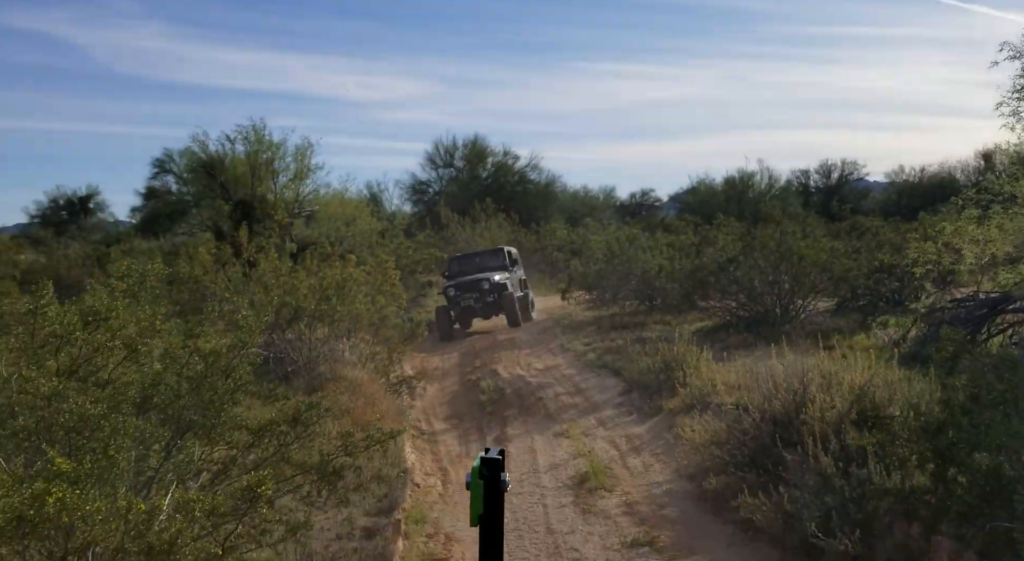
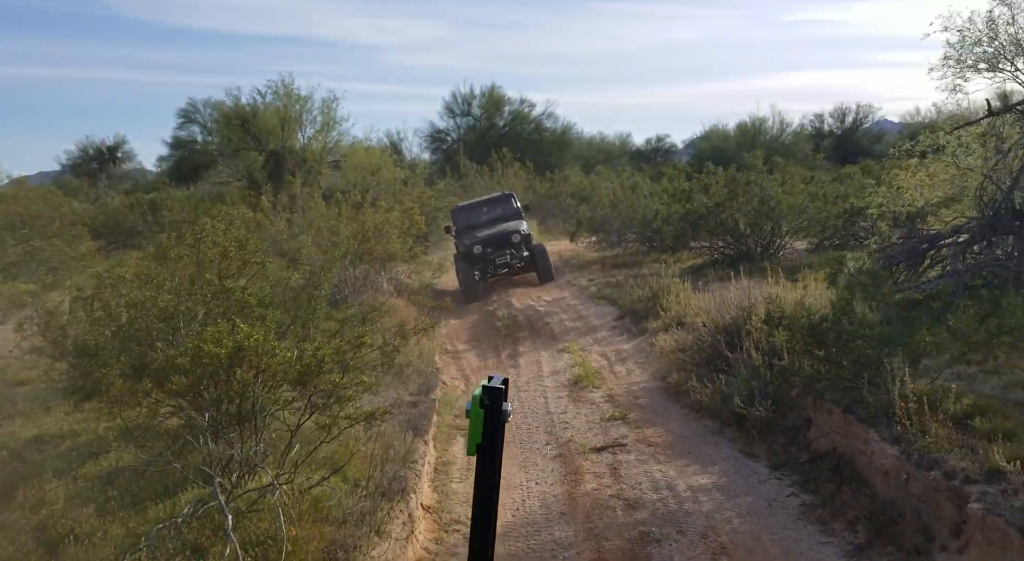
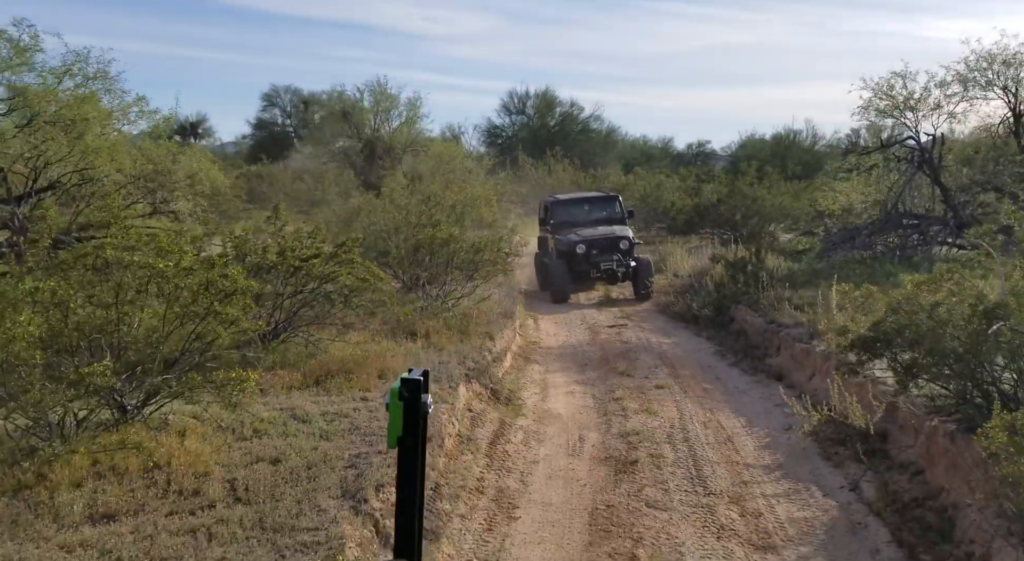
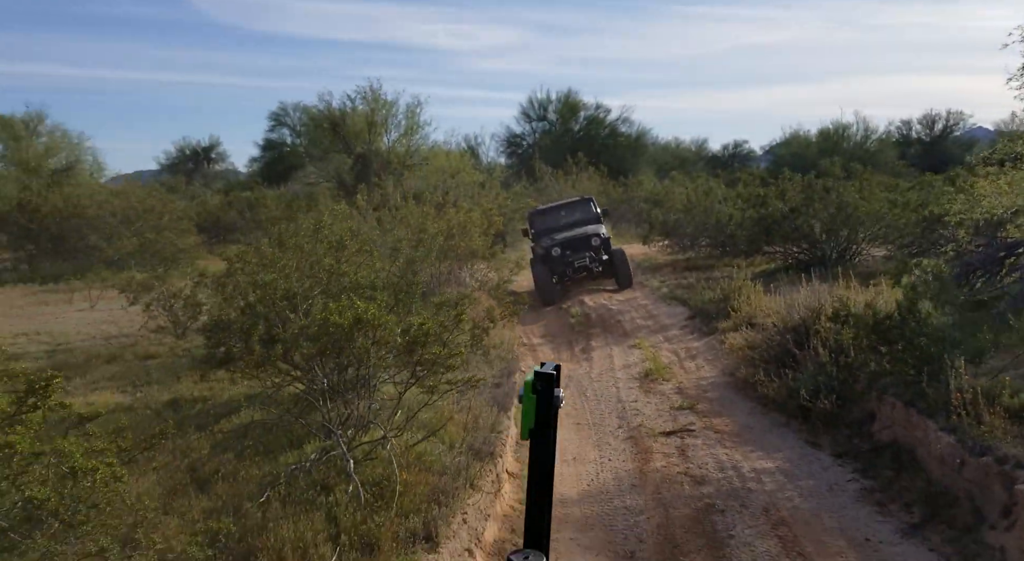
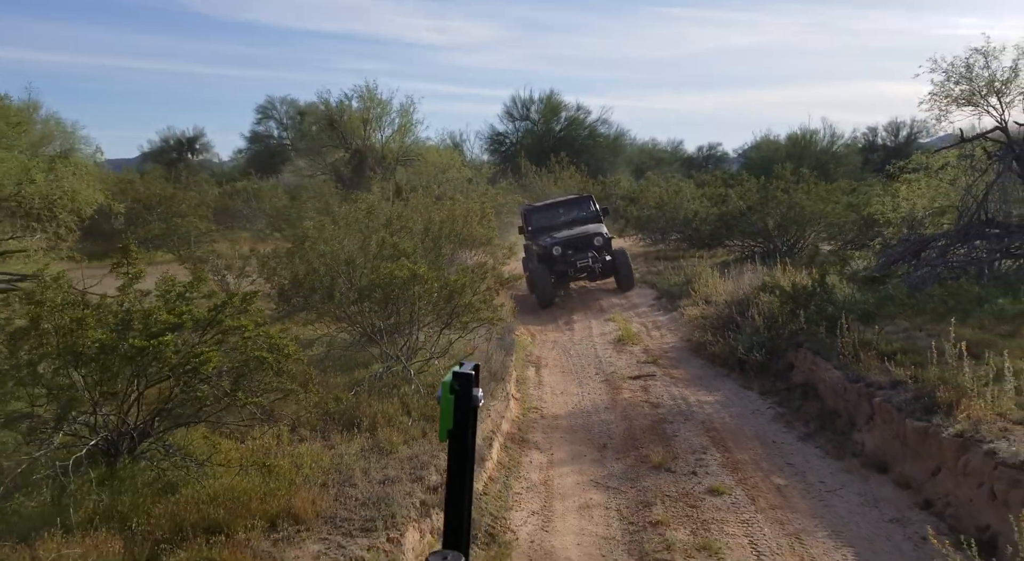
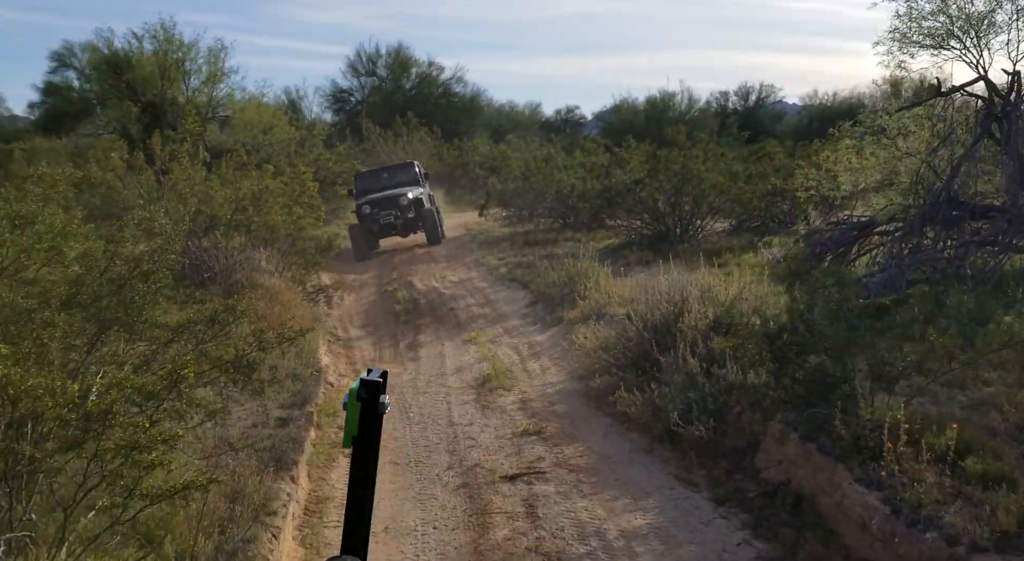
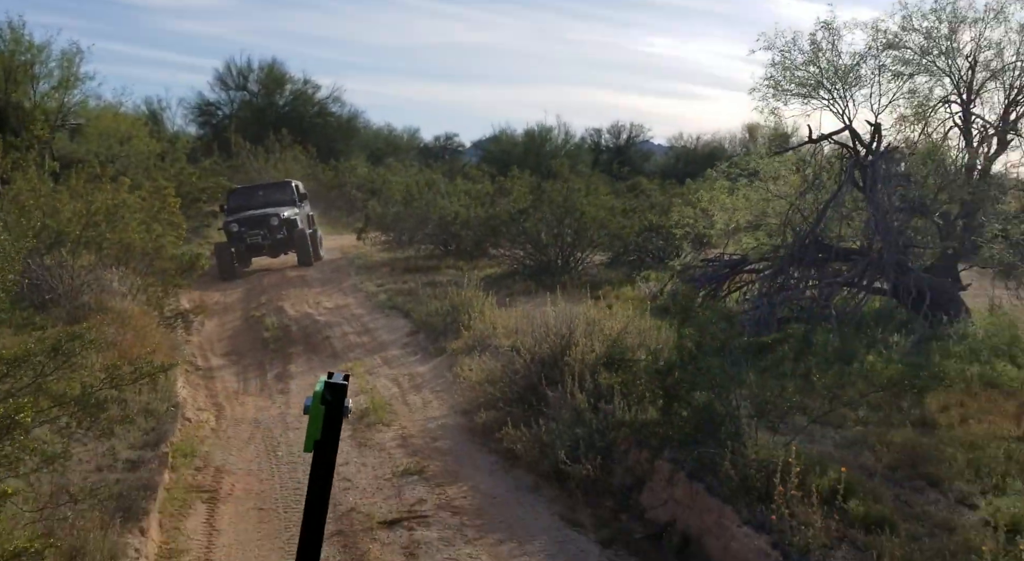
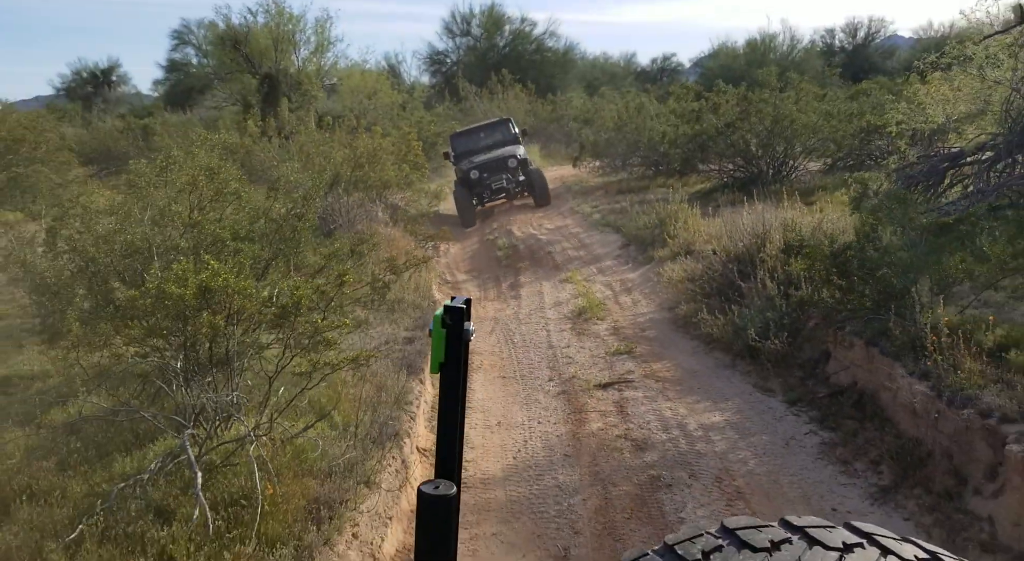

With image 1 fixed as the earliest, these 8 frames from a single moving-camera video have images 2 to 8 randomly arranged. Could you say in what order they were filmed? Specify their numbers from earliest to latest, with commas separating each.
7, 6, 8, 2, 4, 5, 3
